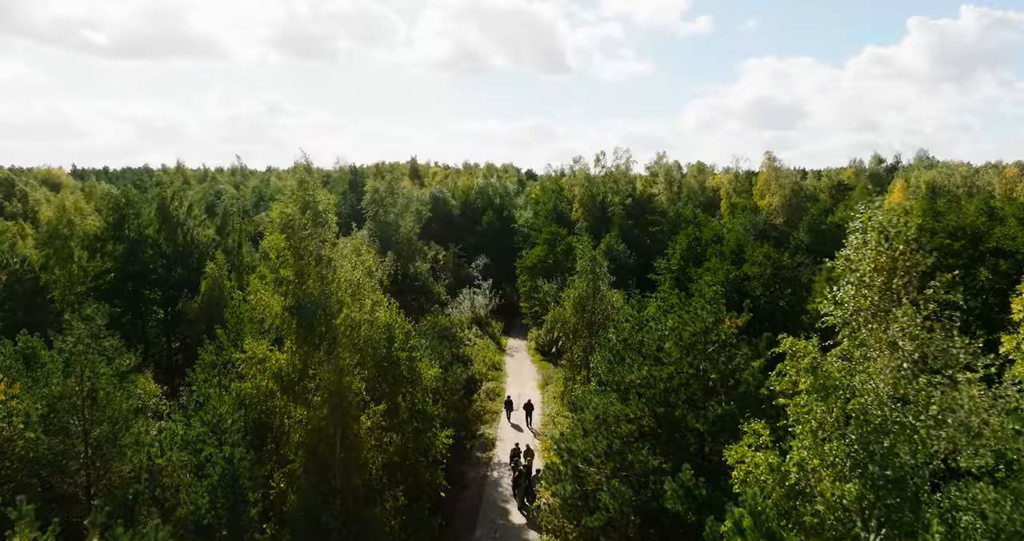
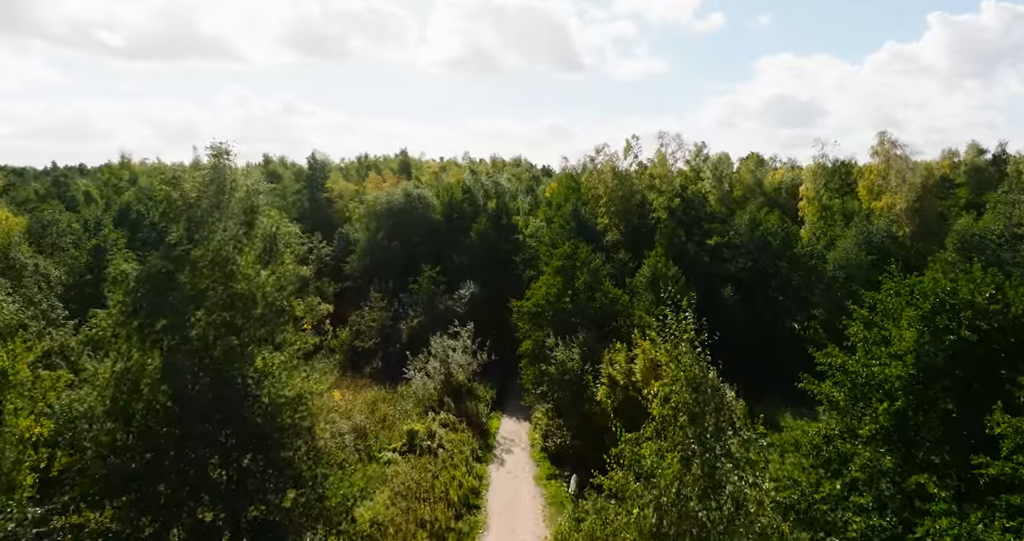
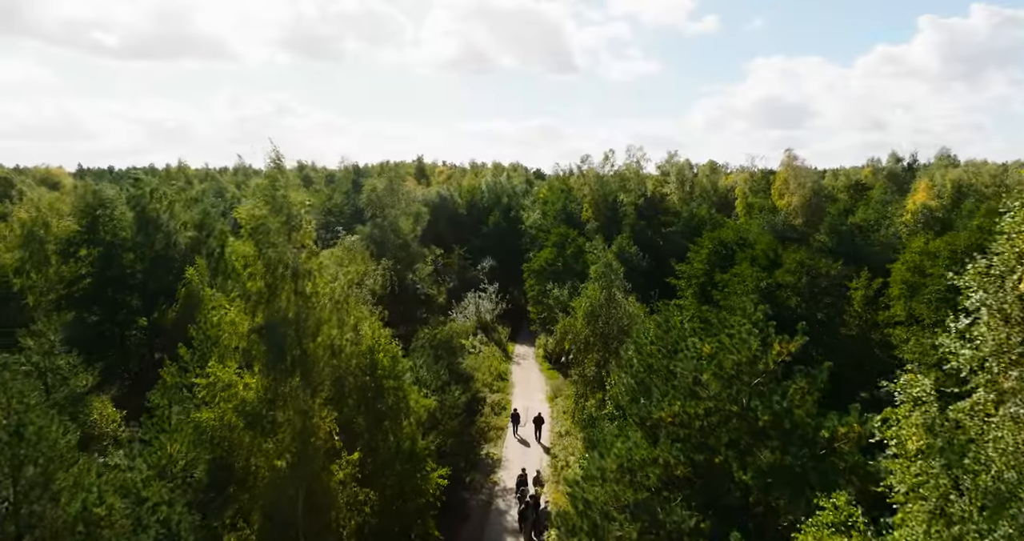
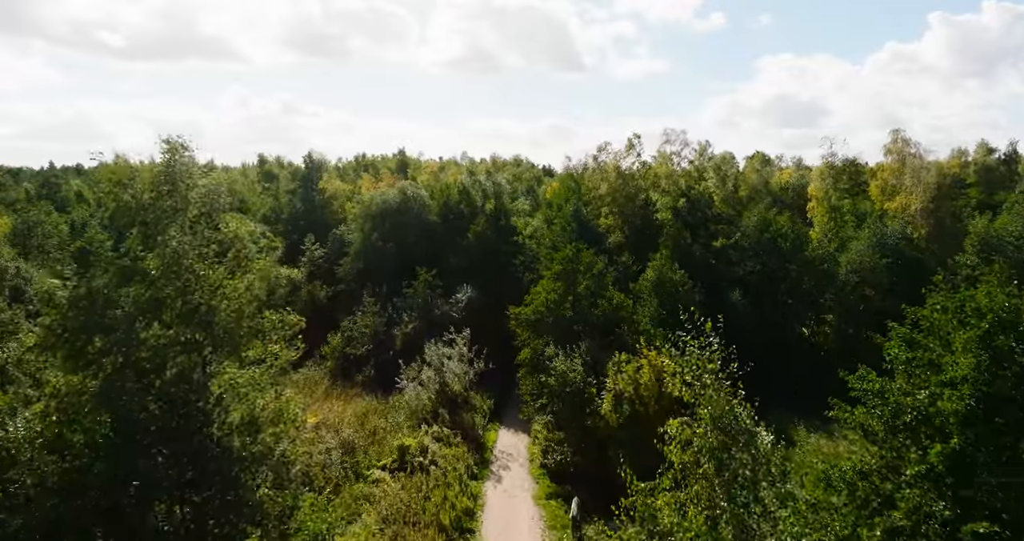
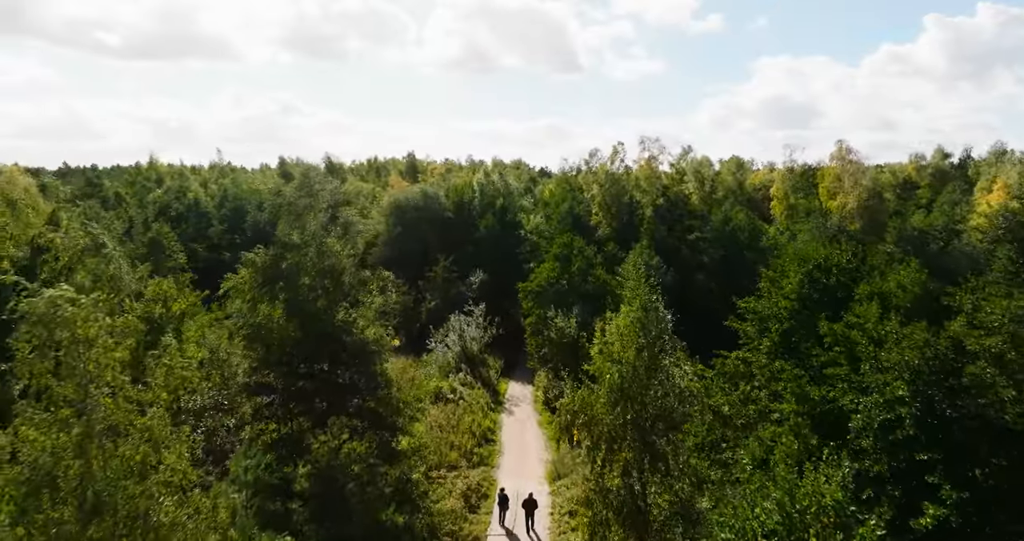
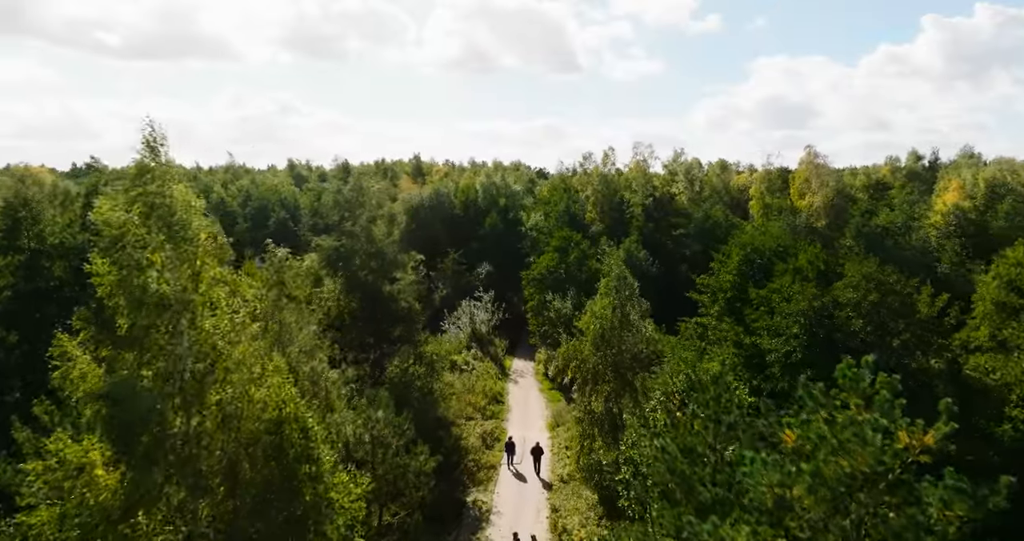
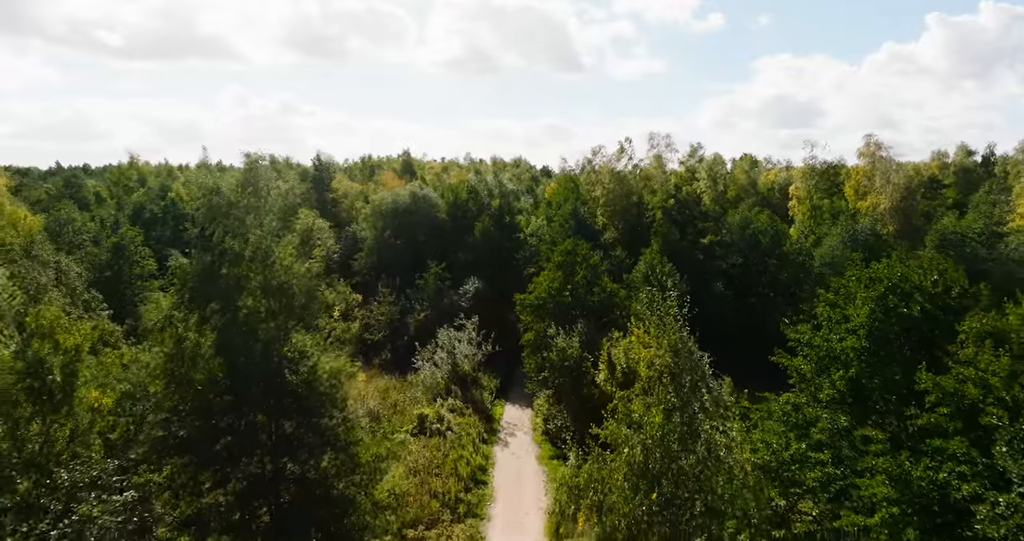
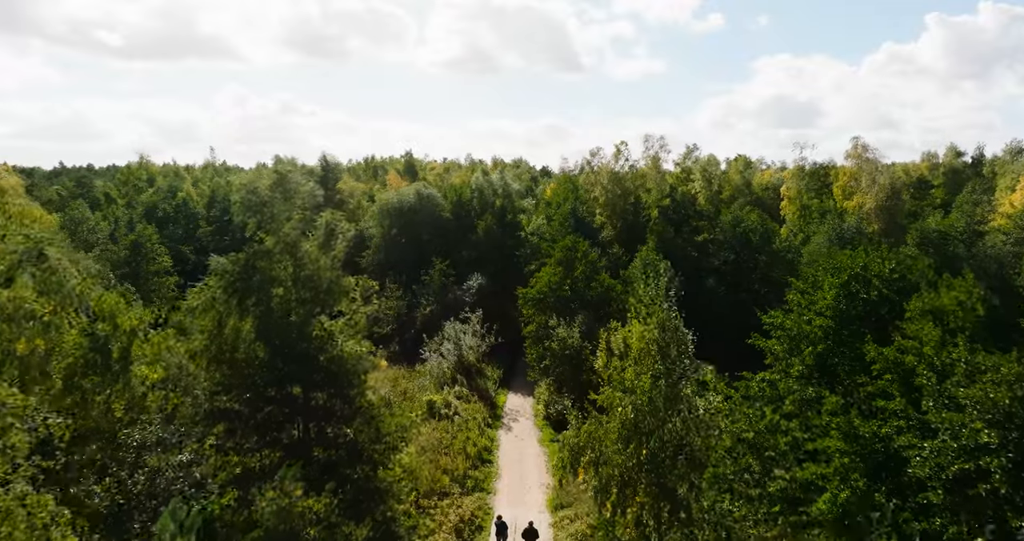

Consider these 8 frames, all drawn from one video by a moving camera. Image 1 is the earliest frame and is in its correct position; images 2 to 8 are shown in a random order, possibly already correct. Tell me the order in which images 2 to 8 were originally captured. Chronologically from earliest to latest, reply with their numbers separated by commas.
3, 6, 5, 8, 7, 2, 4
